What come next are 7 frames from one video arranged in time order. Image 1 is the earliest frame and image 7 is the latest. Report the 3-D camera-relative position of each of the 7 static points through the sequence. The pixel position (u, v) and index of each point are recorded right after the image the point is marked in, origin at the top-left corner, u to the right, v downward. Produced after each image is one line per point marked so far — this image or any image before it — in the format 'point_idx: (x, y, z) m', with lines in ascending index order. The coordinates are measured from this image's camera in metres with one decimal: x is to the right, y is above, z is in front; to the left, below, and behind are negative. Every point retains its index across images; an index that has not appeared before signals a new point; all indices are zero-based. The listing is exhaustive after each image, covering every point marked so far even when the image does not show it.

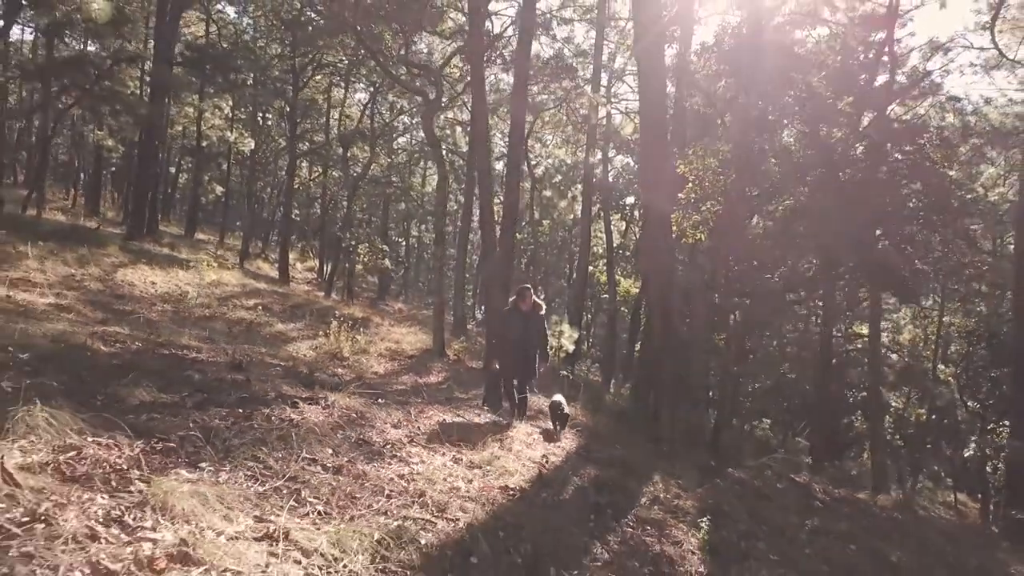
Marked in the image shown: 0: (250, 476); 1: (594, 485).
0: (-1.2, -0.9, +3.2) m
1: (+0.5, -1.3, +4.8) m
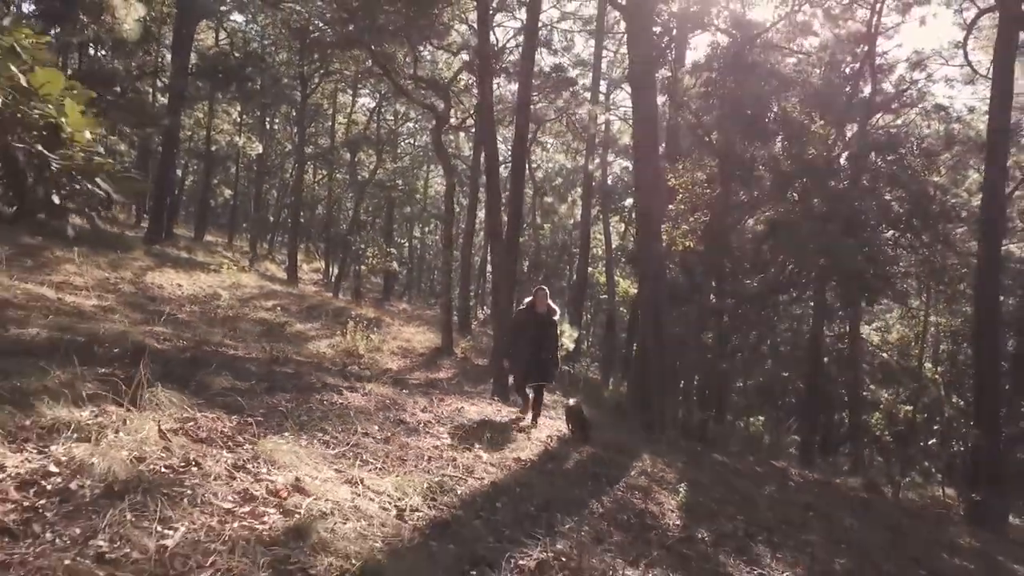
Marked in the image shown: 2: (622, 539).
0: (-1.1, -0.9, +4.2) m
1: (+0.6, -1.4, +5.7) m
2: (+0.6, -1.4, +4.1) m
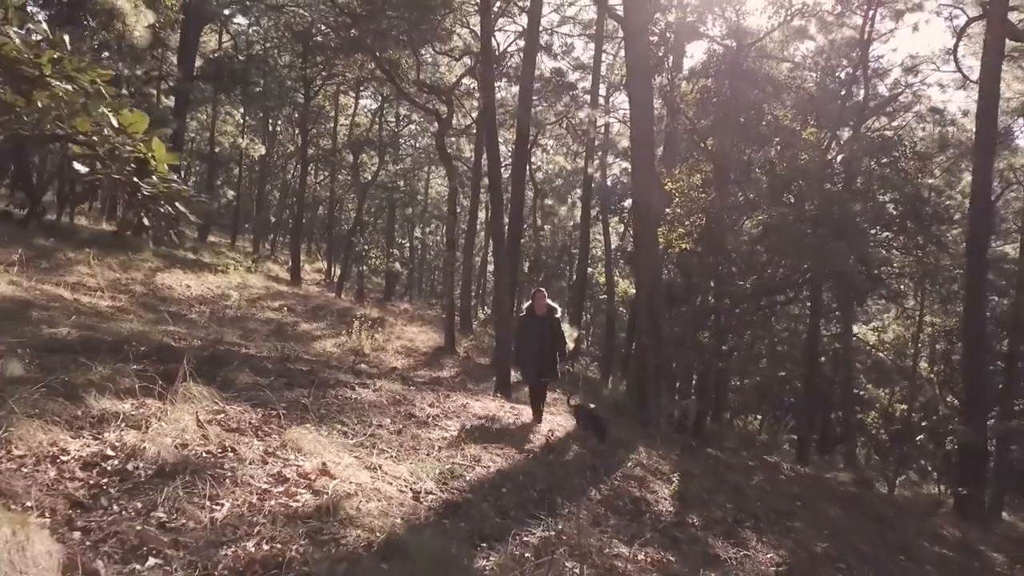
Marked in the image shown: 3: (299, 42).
0: (-1.1, -0.9, +4.5) m
1: (+0.7, -1.4, +6.0) m
2: (+0.7, -1.5, +4.4) m
3: (-5.0, +5.8, +16.4) m
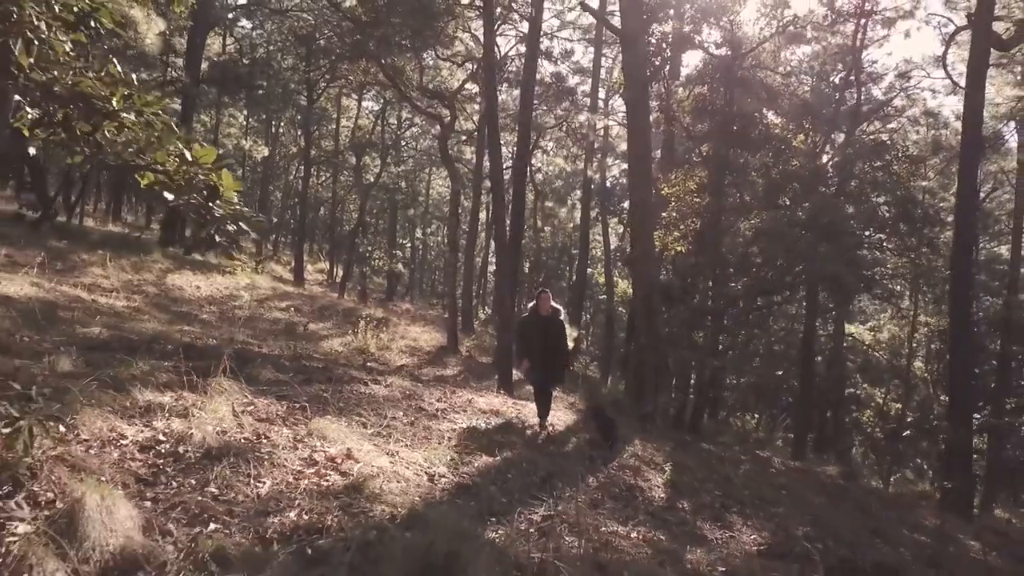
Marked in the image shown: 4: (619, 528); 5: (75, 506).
0: (-1.1, -0.9, +4.9) m
1: (+0.7, -1.4, +6.4) m
2: (+0.7, -1.5, +4.8) m
3: (-5.0, +5.8, +16.8) m
4: (+0.6, -1.5, +4.3) m
5: (-1.5, -0.8, +2.5) m
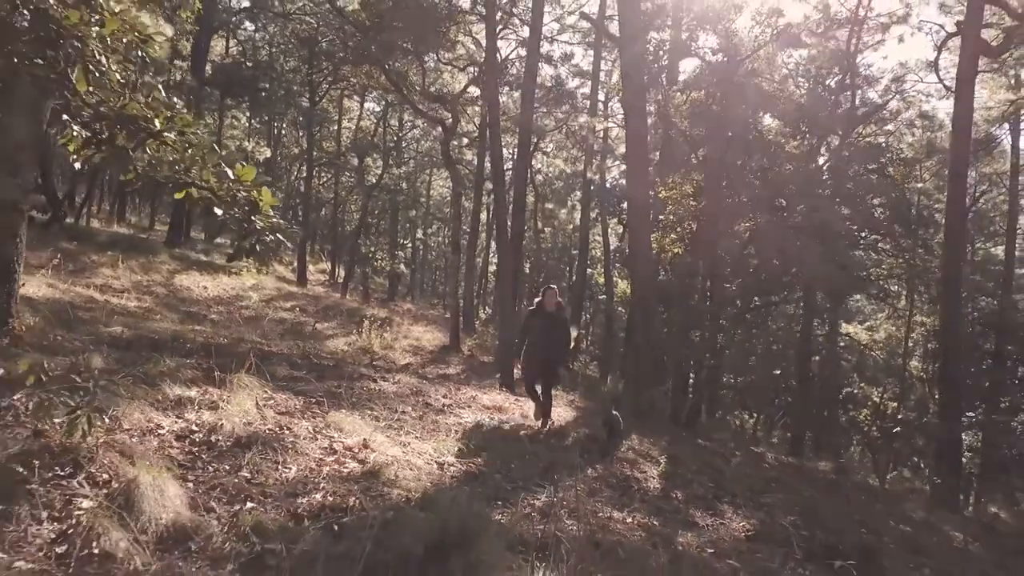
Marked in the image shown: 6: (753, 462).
0: (-1.0, -0.9, +5.2) m
1: (+0.7, -1.4, +6.8) m
2: (+0.7, -1.5, +5.1) m
3: (-4.9, +5.8, +17.1) m
4: (+0.7, -1.5, +4.6) m
5: (-1.5, -0.8, +2.8) m
6: (+3.0, -2.2, +8.9) m
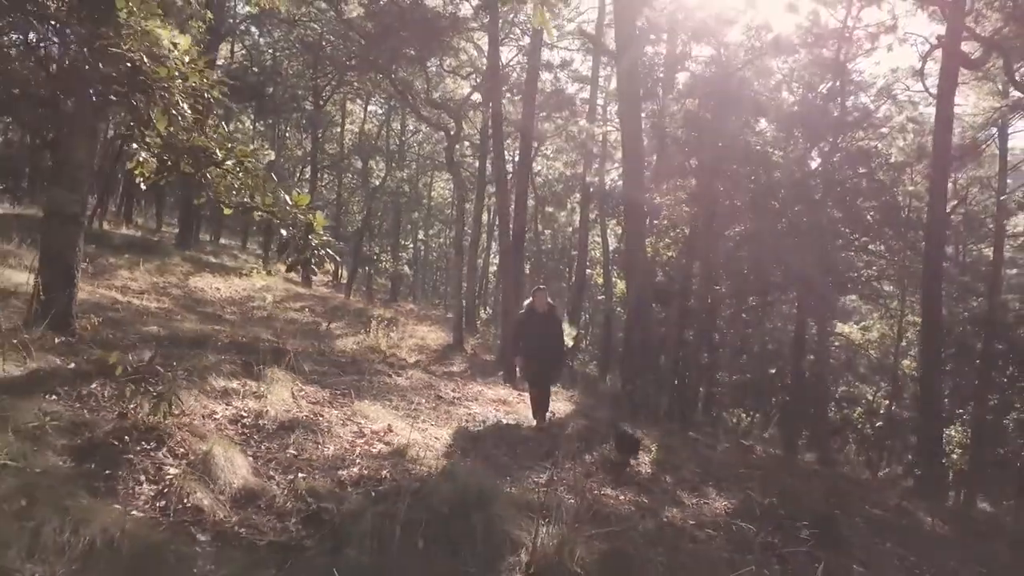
0: (-1.0, -1.0, +5.8) m
1: (+0.8, -1.5, +7.3) m
2: (+0.8, -1.5, +5.7) m
3: (-4.9, +5.7, +17.7) m
4: (+0.7, -1.5, +5.2) m
5: (-1.5, -0.8, +3.4) m
6: (+3.1, -2.2, +9.5) m
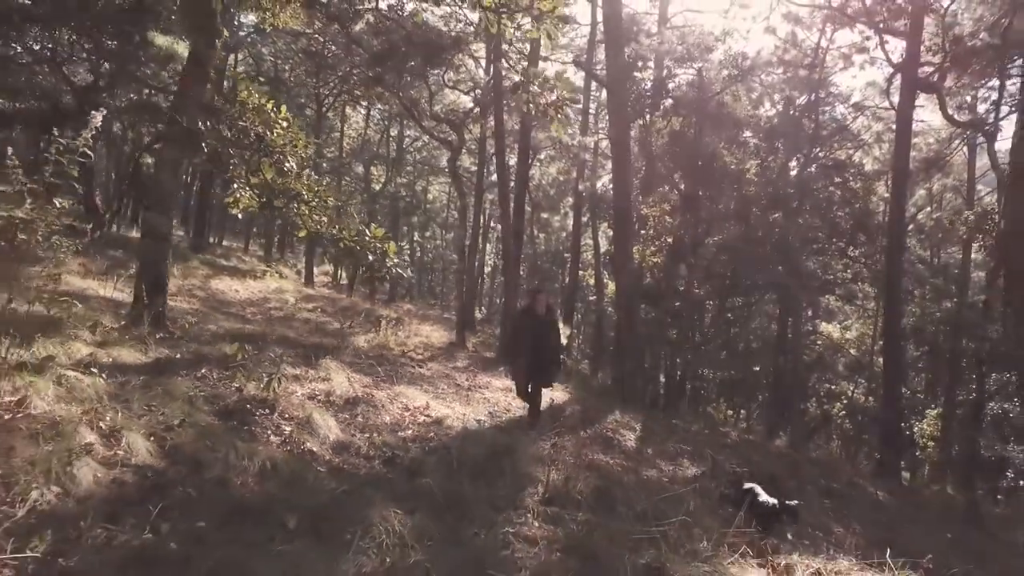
0: (-0.9, -1.0, +7.1) m
1: (+0.8, -1.5, +8.7) m
2: (+0.9, -1.6, +7.0) m
3: (-4.9, +5.7, +18.9) m
4: (+0.8, -1.6, +6.5) m
5: (-1.3, -0.9, +4.7) m
6: (+3.1, -2.3, +10.9) m
